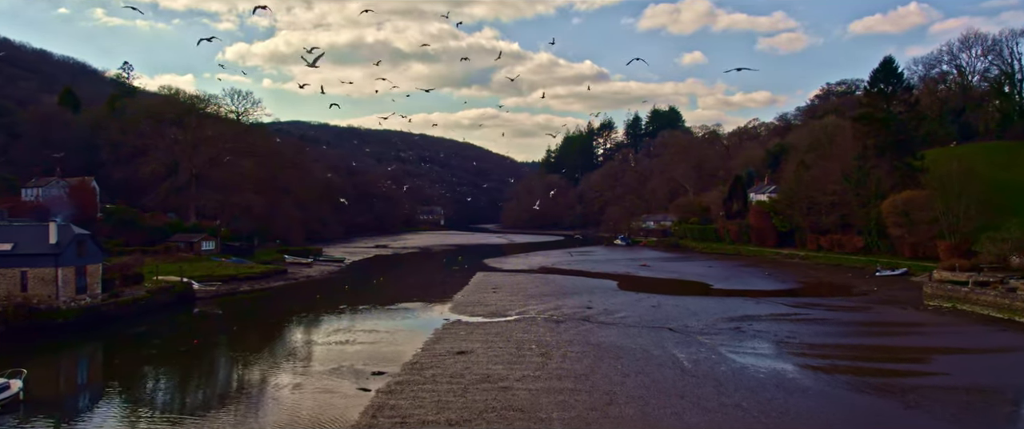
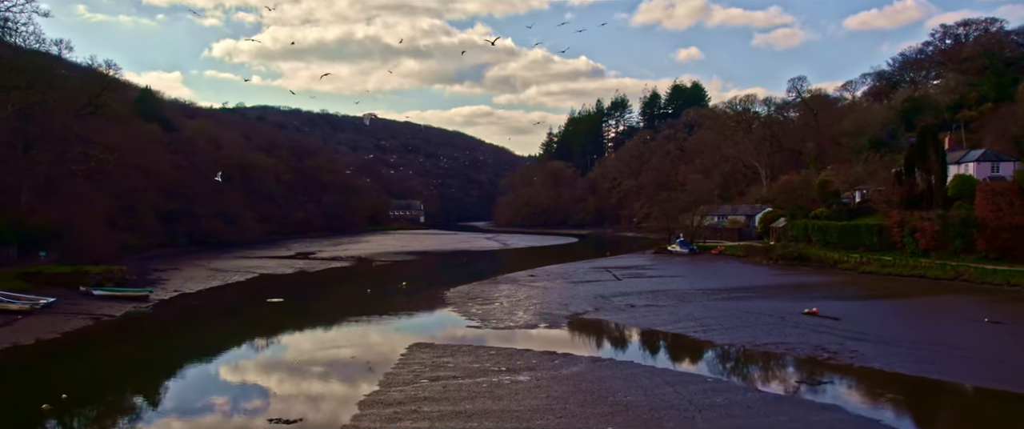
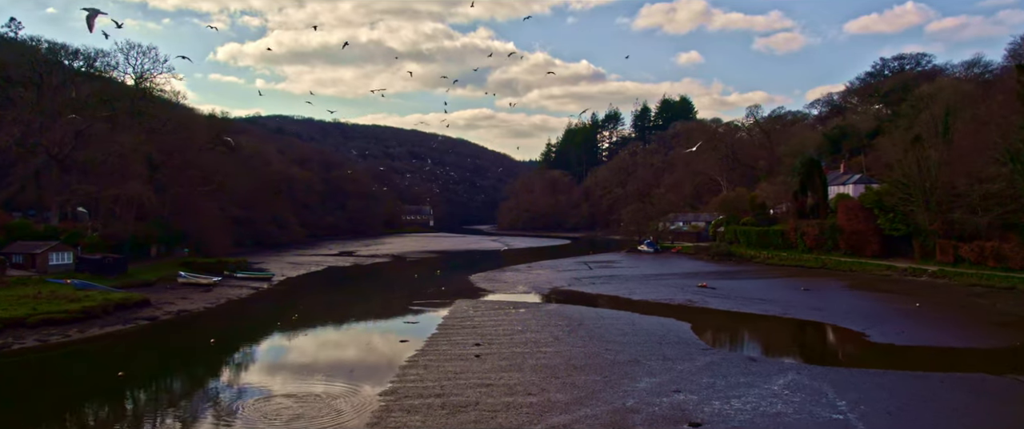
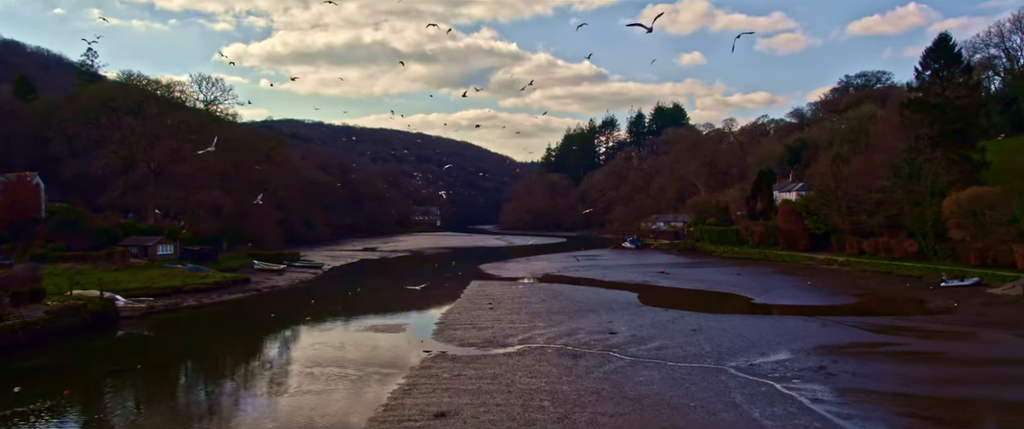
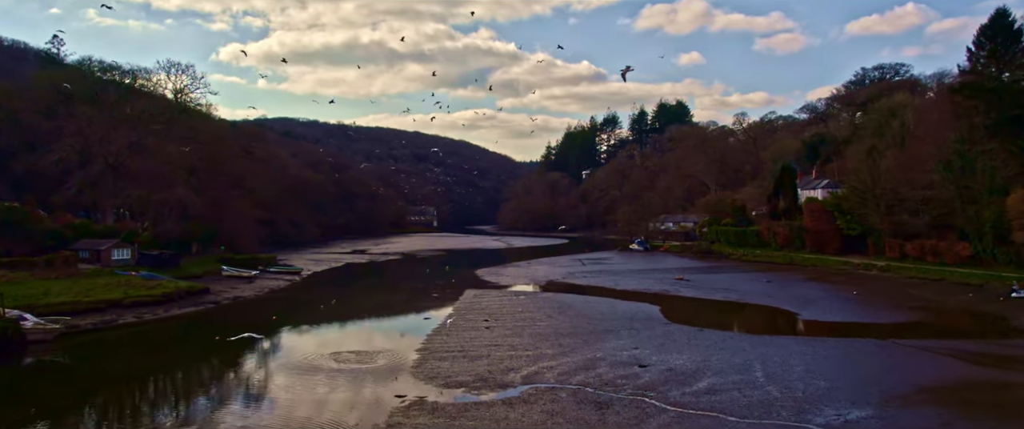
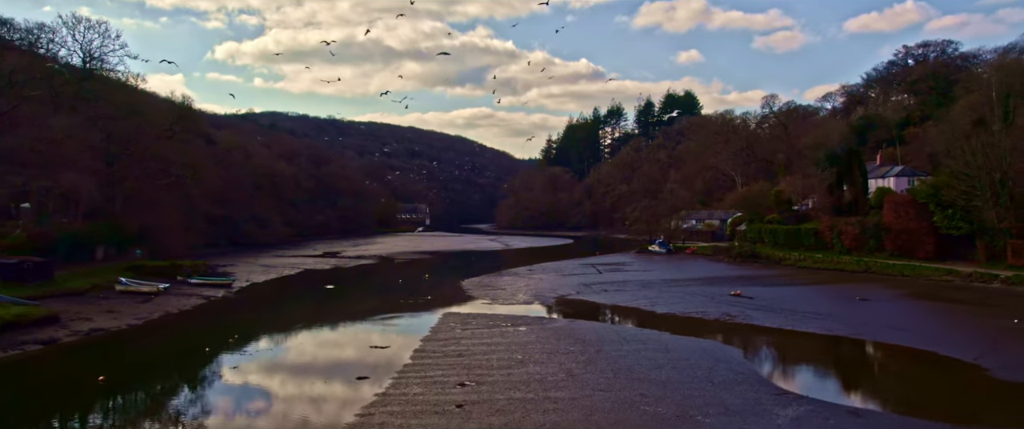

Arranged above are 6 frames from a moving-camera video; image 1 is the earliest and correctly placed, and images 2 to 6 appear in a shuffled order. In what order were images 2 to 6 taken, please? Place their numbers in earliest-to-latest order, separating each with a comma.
4, 5, 3, 6, 2
